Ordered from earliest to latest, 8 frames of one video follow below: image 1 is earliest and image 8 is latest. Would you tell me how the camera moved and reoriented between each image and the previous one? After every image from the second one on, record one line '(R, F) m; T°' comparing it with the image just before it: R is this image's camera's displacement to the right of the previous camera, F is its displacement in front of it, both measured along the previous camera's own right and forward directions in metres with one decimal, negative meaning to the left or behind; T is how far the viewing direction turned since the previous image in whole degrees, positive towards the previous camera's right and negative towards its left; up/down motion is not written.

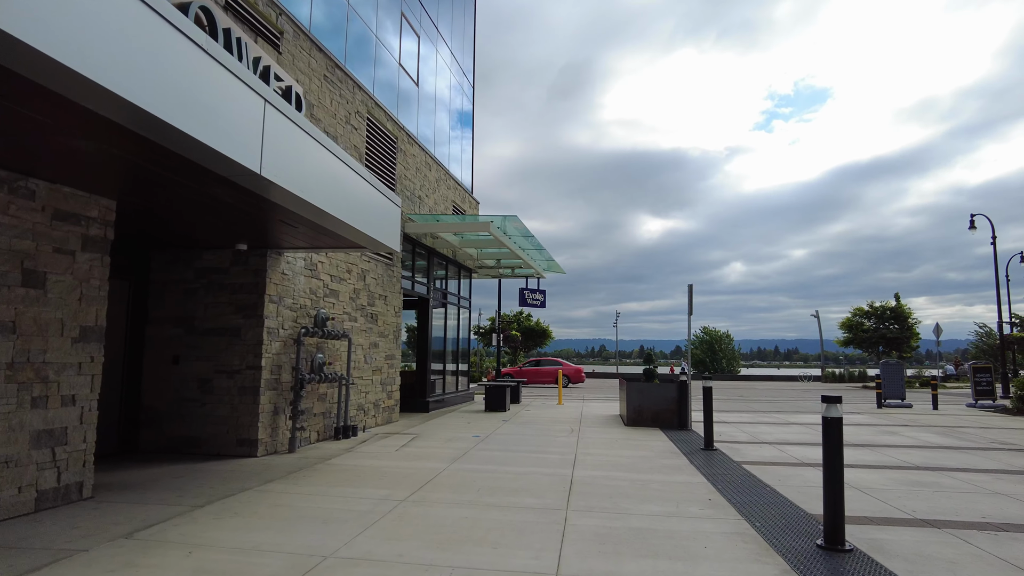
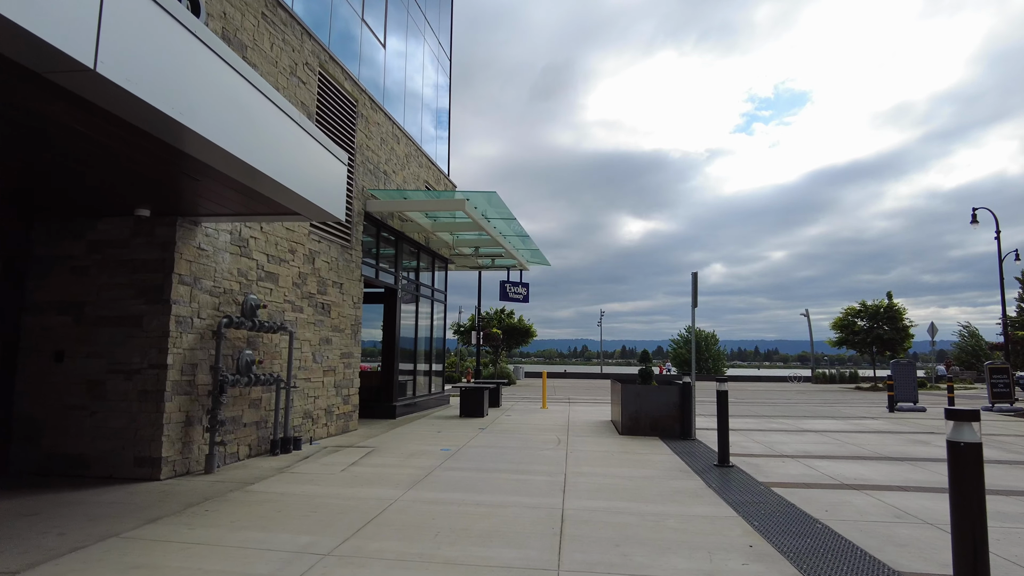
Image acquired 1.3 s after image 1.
(+0.1, +1.7) m; +2°
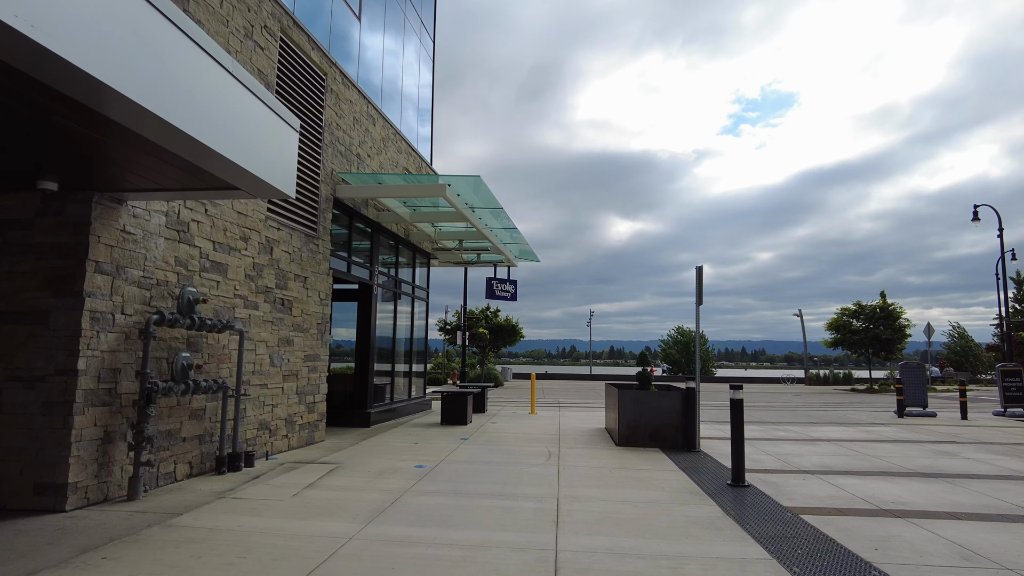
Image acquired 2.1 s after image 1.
(0.0, +1.1) m; +1°
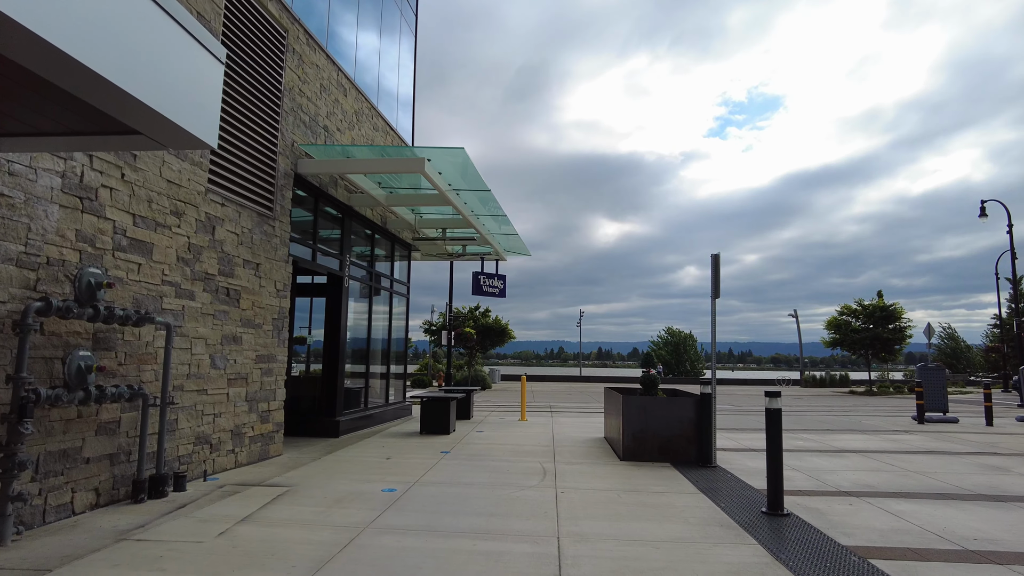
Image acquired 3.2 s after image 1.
(0.0, +1.3) m; +1°
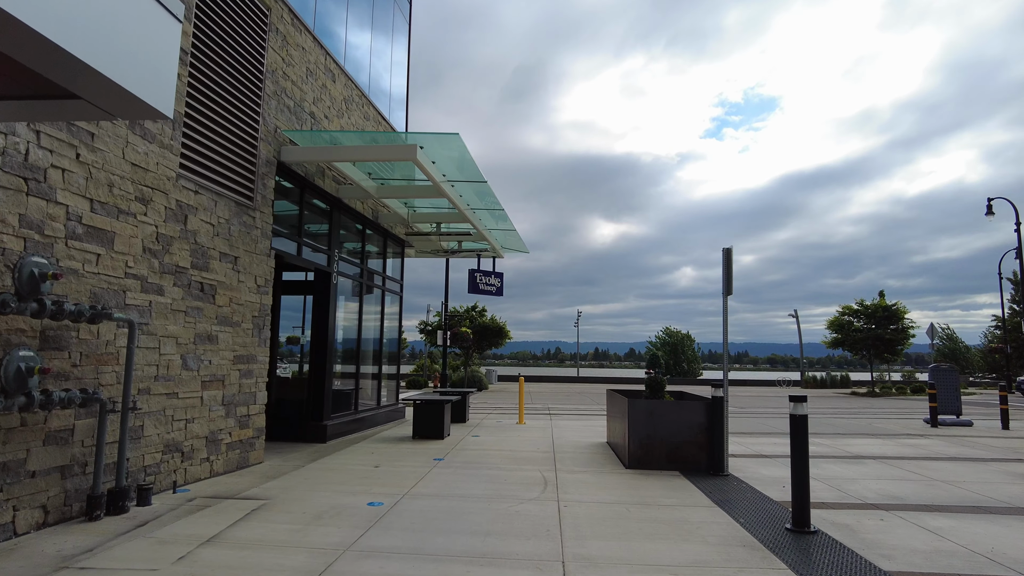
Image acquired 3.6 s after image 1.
(0.0, +0.6) m; 0°
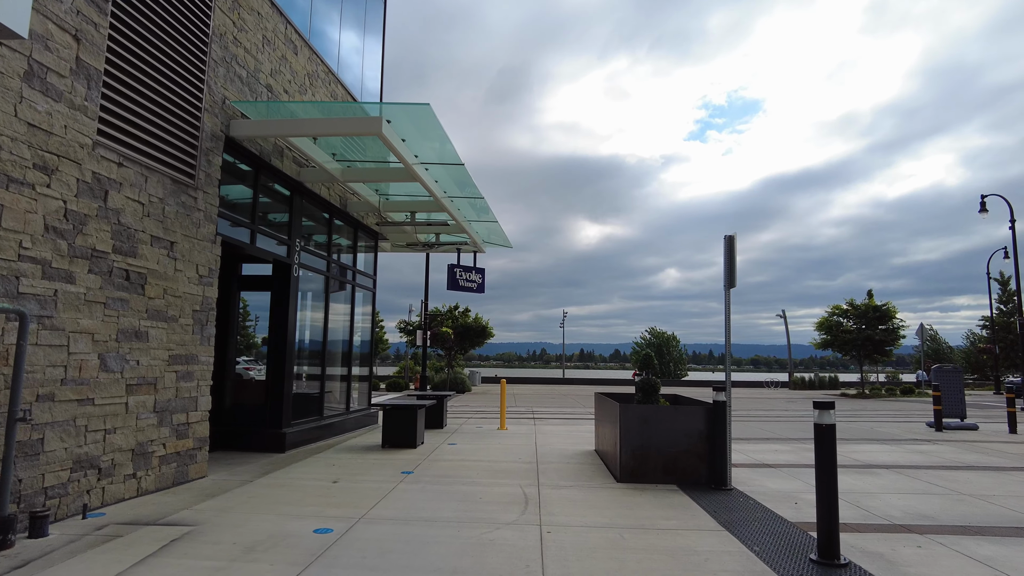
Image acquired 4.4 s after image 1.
(+0.1, +0.9) m; +1°
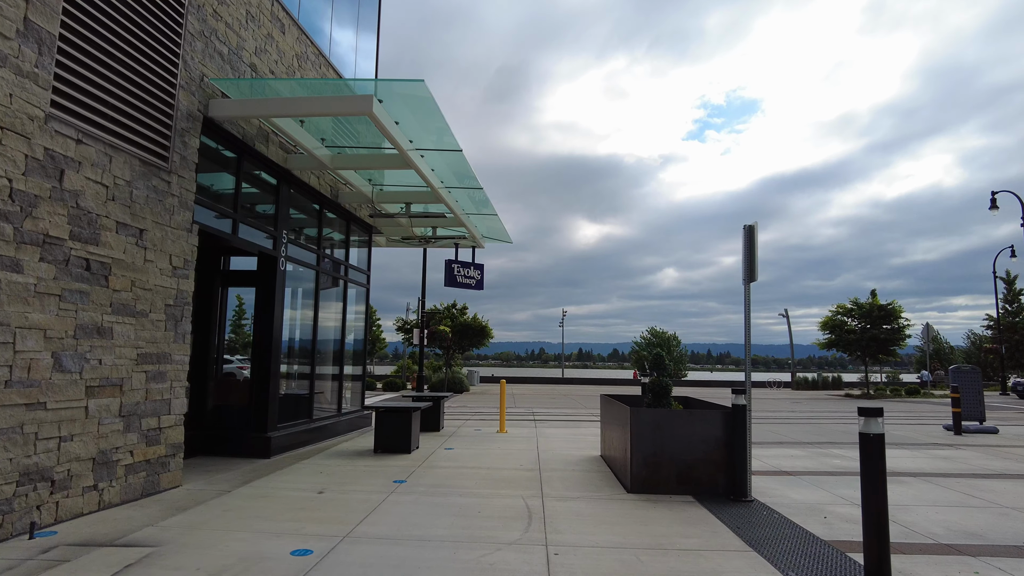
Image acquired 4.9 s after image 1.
(0.0, +0.6) m; 0°
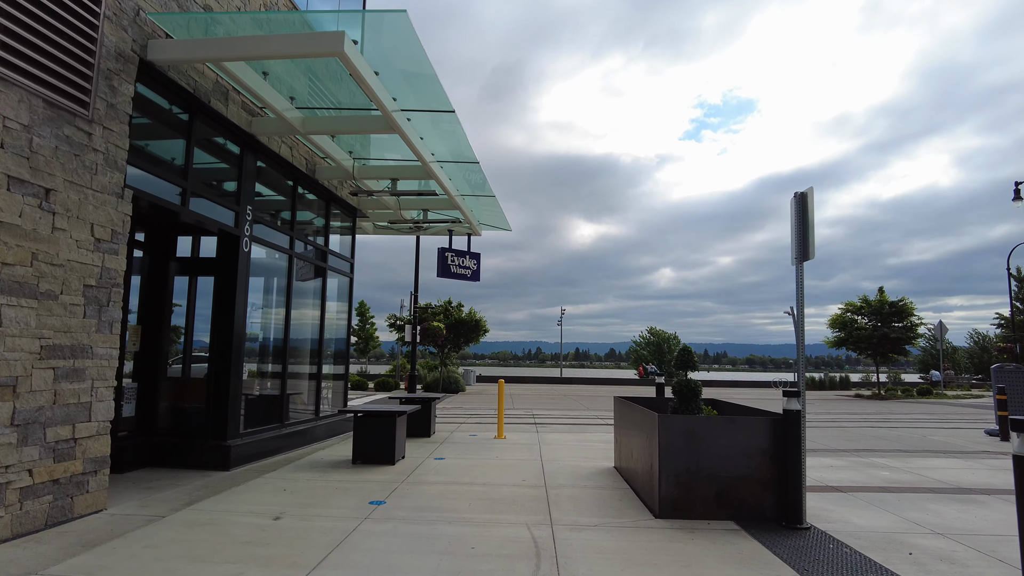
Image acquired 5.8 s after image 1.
(0.0, +1.2) m; 0°
